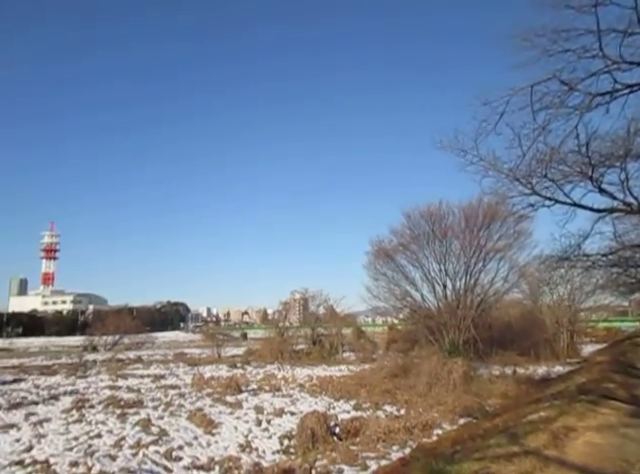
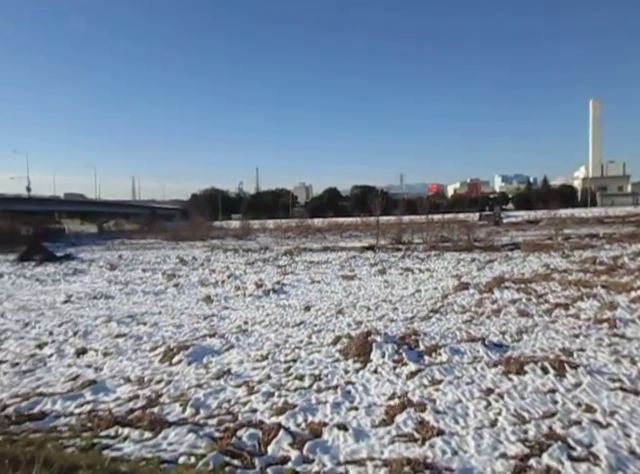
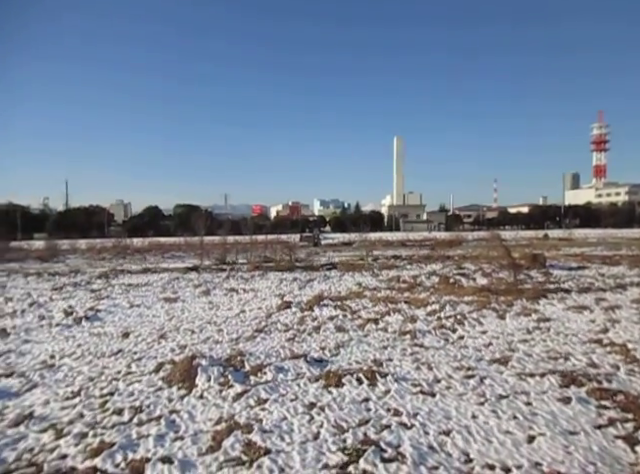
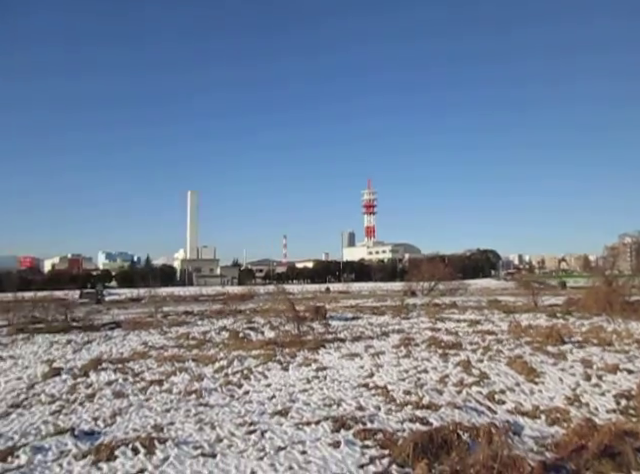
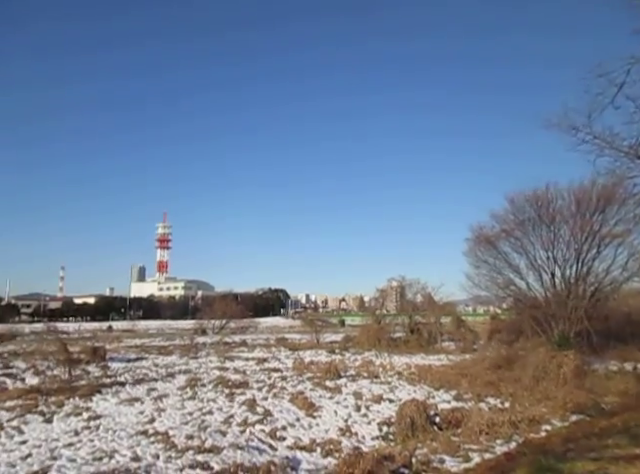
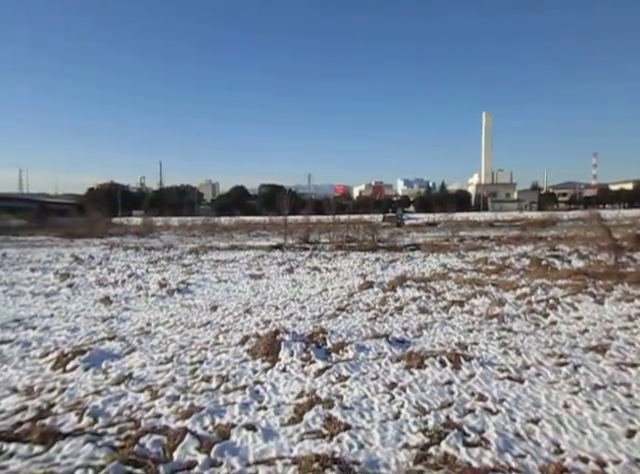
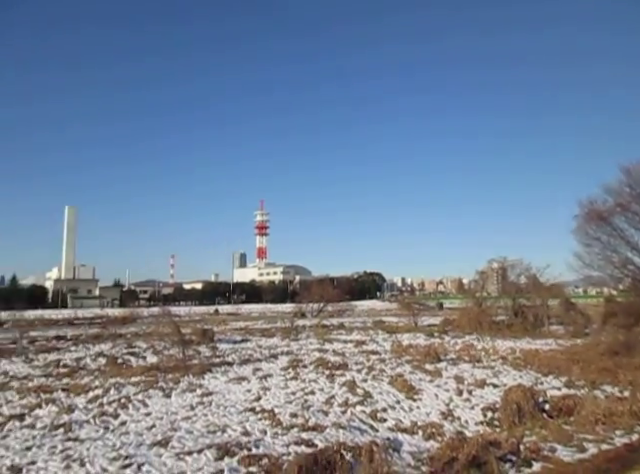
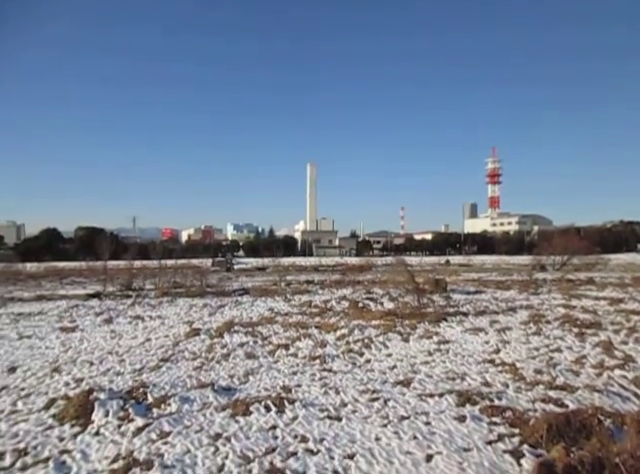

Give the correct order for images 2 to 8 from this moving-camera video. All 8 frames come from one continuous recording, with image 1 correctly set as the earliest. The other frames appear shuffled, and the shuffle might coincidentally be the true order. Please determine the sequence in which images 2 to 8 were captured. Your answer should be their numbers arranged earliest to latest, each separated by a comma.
5, 7, 4, 8, 3, 6, 2
